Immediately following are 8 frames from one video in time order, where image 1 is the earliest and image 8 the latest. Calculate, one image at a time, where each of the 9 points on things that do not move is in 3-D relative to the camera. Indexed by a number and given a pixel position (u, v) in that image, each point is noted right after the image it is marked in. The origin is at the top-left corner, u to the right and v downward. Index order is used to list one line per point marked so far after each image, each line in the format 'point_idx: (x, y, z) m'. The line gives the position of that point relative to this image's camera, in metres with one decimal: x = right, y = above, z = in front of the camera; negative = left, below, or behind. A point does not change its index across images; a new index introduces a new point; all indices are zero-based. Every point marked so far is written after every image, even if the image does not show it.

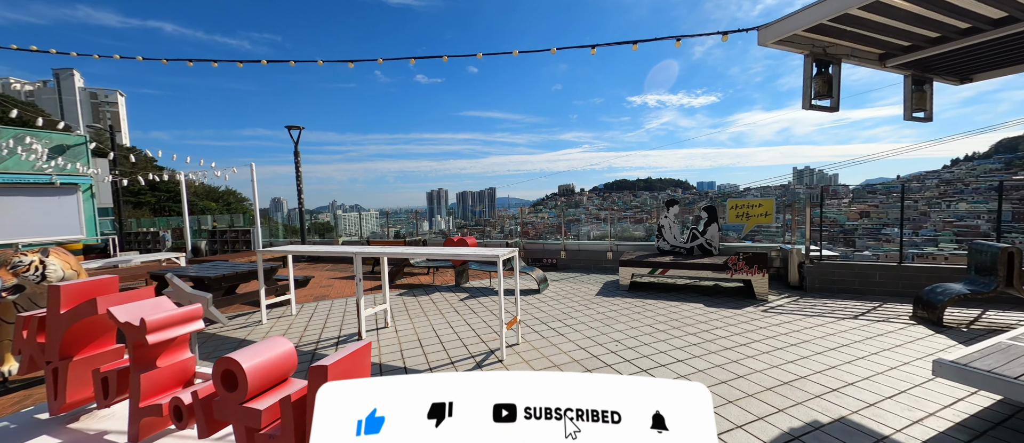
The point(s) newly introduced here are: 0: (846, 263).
0: (+5.3, -0.7, +5.8) m
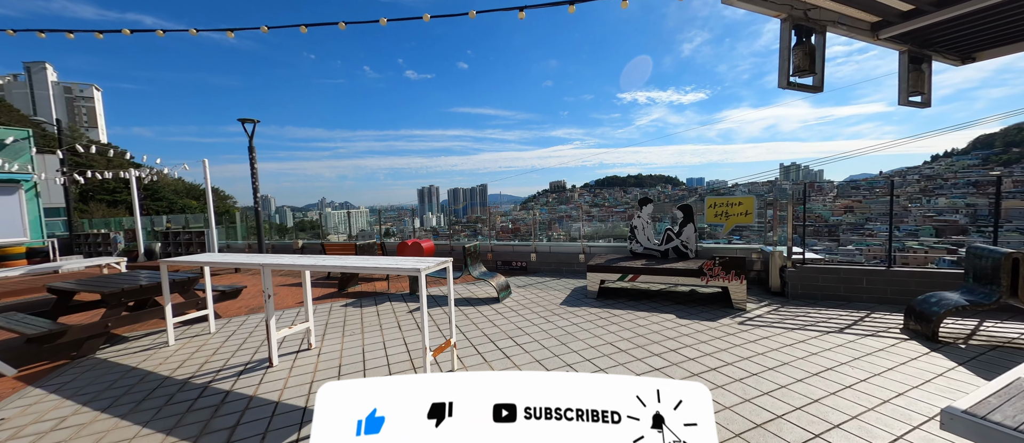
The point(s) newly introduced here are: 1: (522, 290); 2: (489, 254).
0: (+4.6, -0.7, +5.3) m
1: (+0.2, -1.3, +6.6) m
2: (-0.5, -0.8, +8.5) m
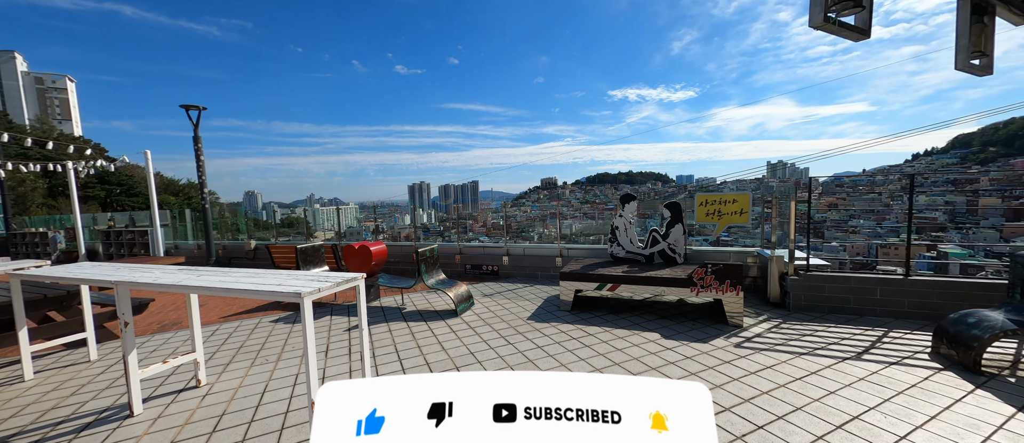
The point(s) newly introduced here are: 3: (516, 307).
0: (+4.1, -0.7, +4.6) m
1: (-0.4, -1.3, +5.7) m
2: (-1.2, -0.7, +7.6) m
3: (+0.1, -1.3, +5.4) m
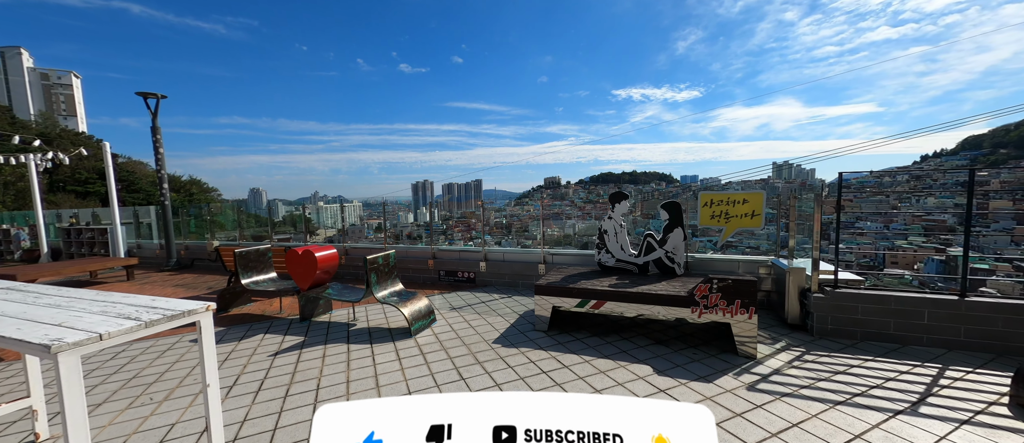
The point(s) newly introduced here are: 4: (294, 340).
0: (+3.7, -0.7, +3.7) m
1: (-0.8, -1.3, +4.9) m
2: (-1.5, -0.8, +6.8) m
3: (-0.3, -1.3, +4.6) m
4: (-2.6, -1.4, +4.2) m
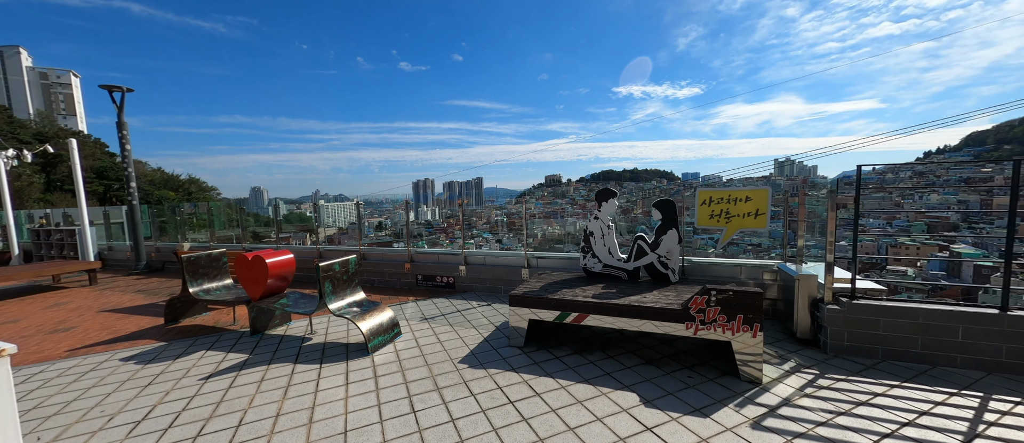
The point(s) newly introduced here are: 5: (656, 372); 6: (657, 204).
0: (+3.4, -0.7, +3.2) m
1: (-1.1, -1.3, +4.4) m
2: (-1.8, -0.8, +6.3) m
3: (-0.6, -1.3, +4.1) m
4: (-2.9, -1.4, +3.7) m
5: (+1.2, -1.3, +3.1) m
6: (+1.6, +0.2, +3.9) m
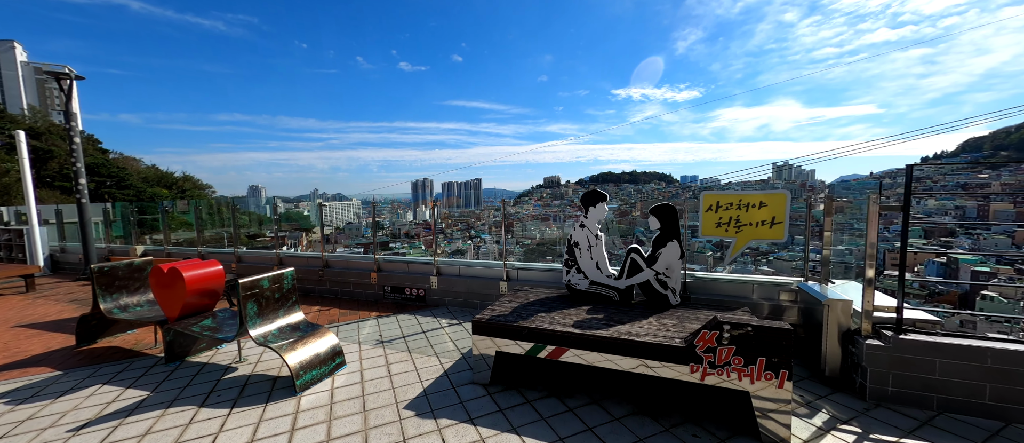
0: (+3.1, -0.9, +2.5) m
1: (-1.4, -1.4, +3.7) m
2: (-2.1, -0.8, +5.6) m
3: (-0.9, -1.4, +3.4) m
4: (-3.2, -1.5, +3.0) m
5: (+0.9, -1.4, +2.4) m
6: (+1.3, +0.1, +3.2) m
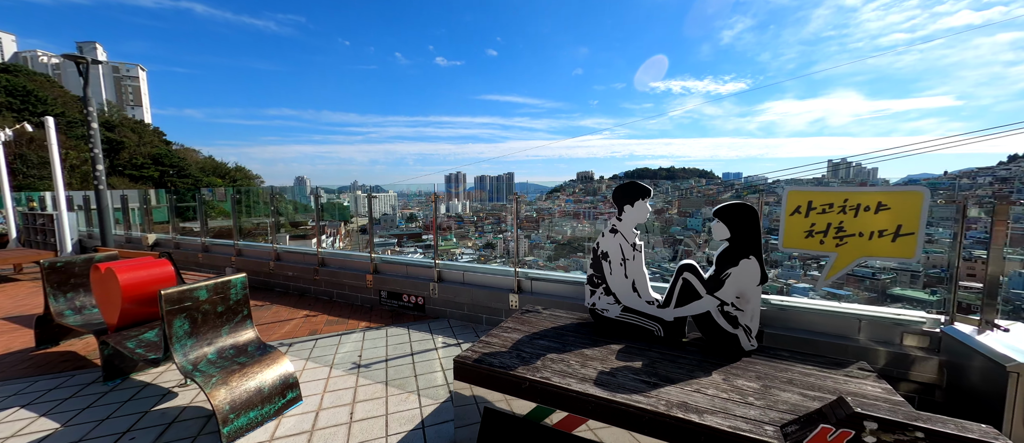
0: (+3.0, -0.9, +1.4) m
1: (-1.4, -1.3, +2.9) m
2: (-1.9, -0.7, +4.9) m
3: (-0.9, -1.4, +2.6) m
4: (-3.2, -1.4, +2.4) m
5: (+0.8, -1.4, +1.5) m
6: (+1.3, +0.1, +2.2) m
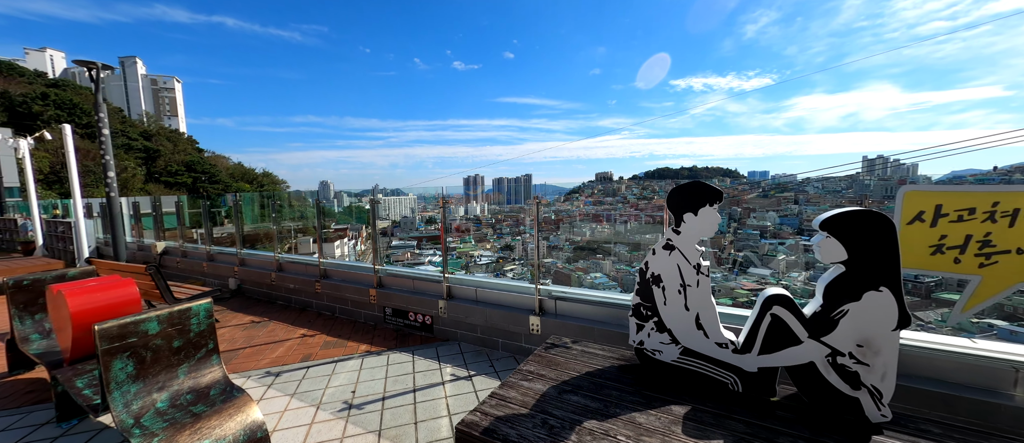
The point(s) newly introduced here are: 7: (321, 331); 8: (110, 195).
0: (+3.0, -1.0, +0.6) m
1: (-1.2, -1.4, +2.4) m
2: (-1.7, -0.8, +4.4) m
3: (-0.8, -1.4, +2.1) m
4: (-3.1, -1.5, +2.0) m
5: (+0.9, -1.5, +0.8) m
6: (+1.4, 0.0, +1.6) m
7: (-2.3, -1.3, +4.3) m
8: (-8.5, +0.6, +7.7) m
